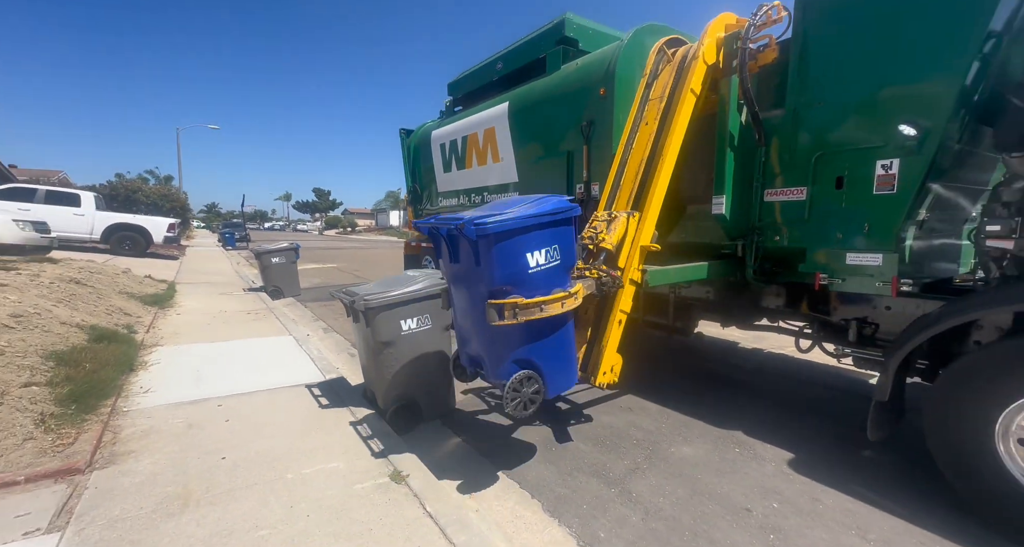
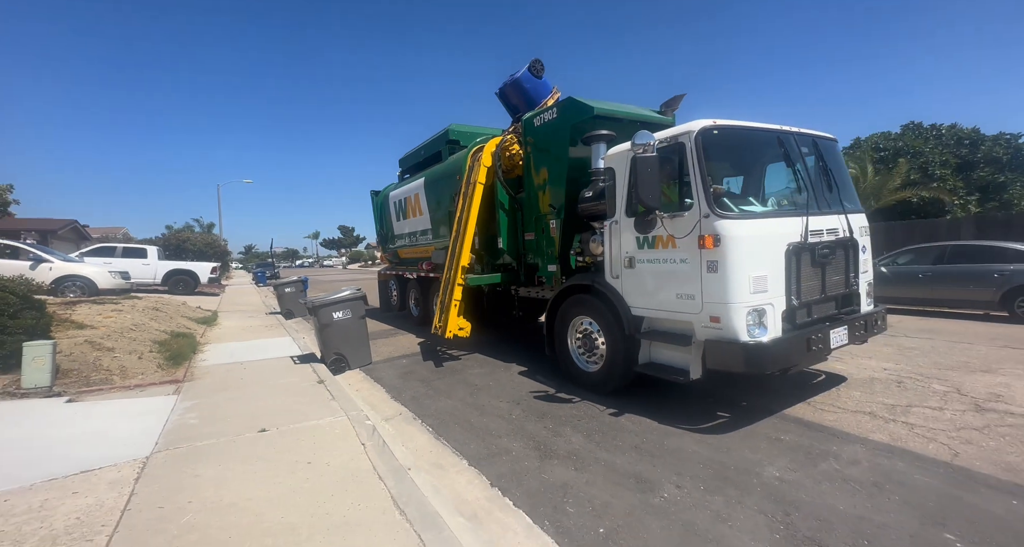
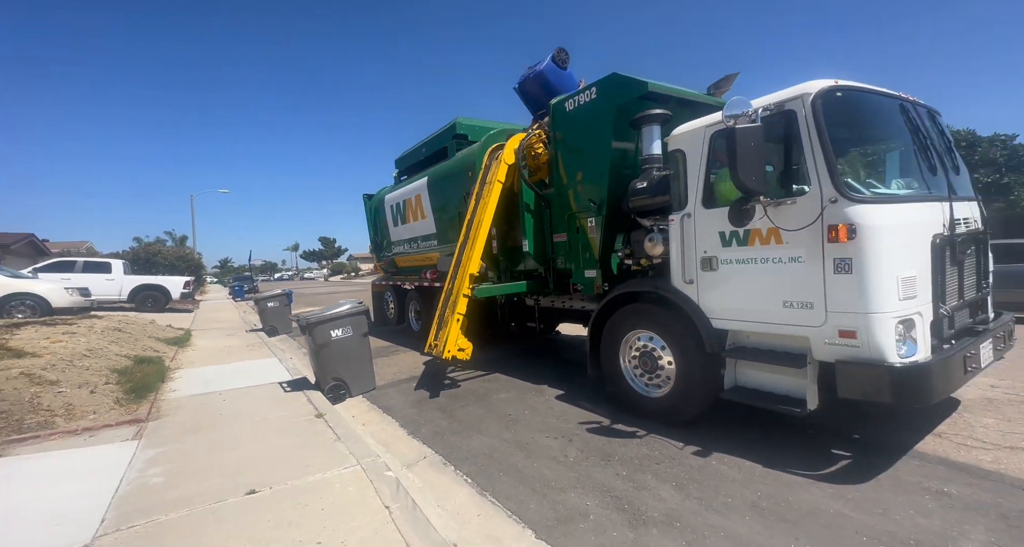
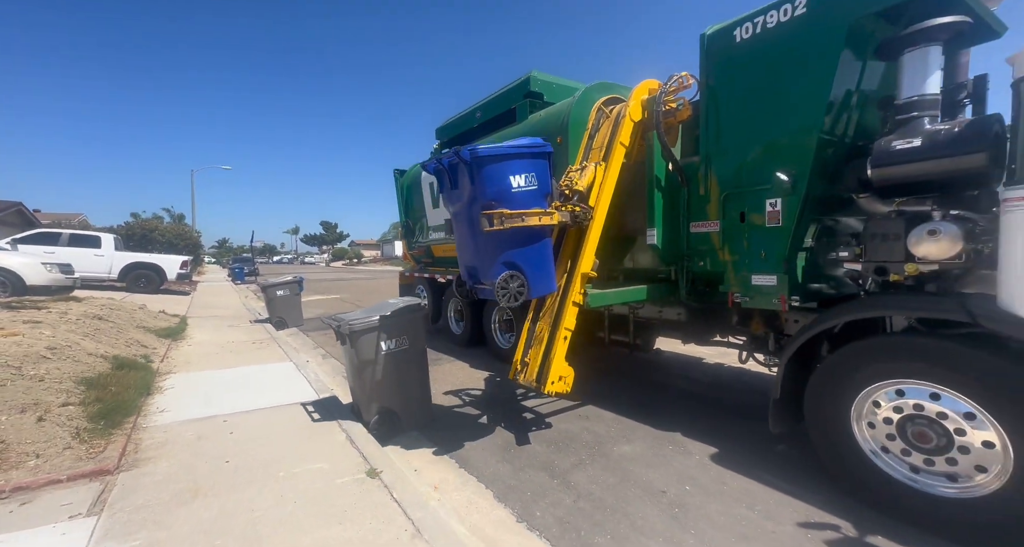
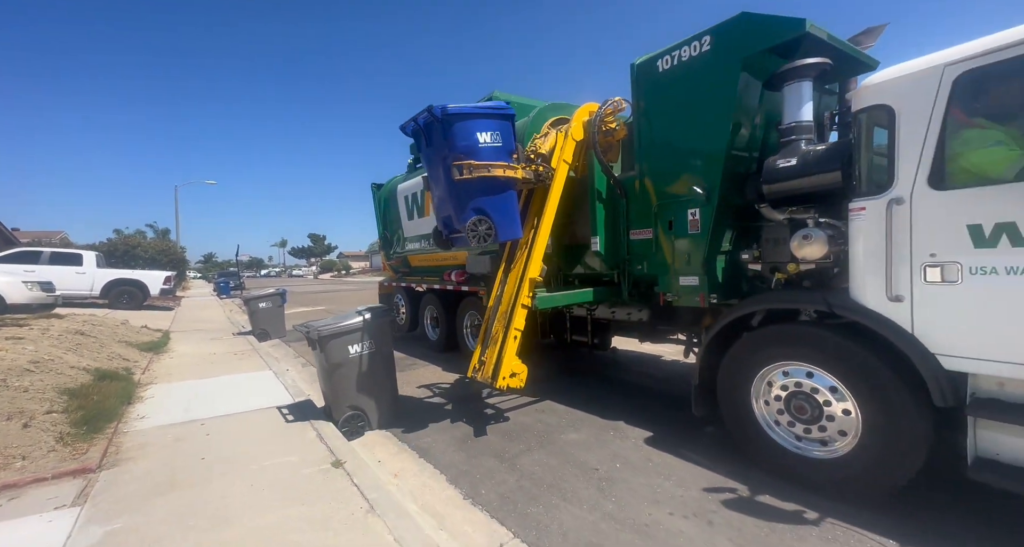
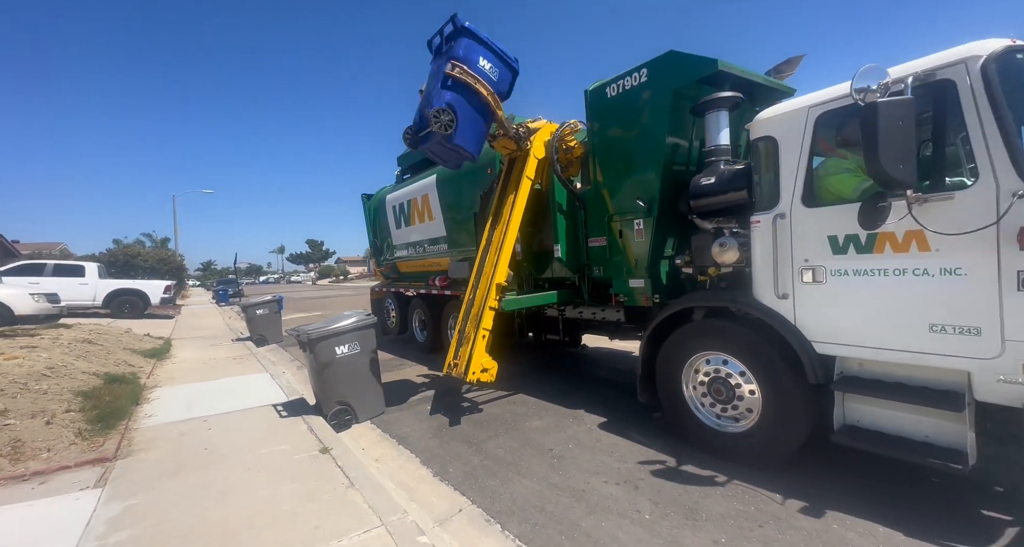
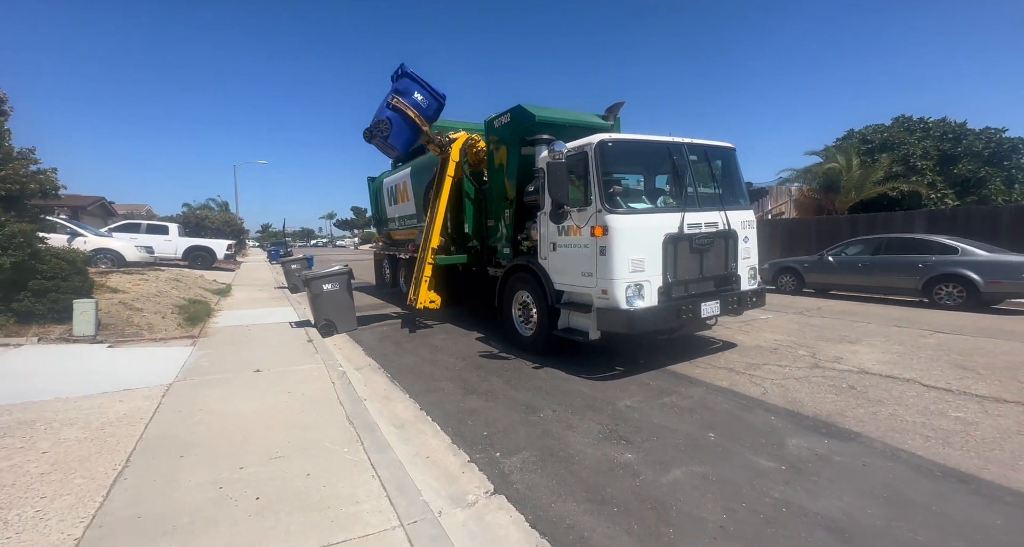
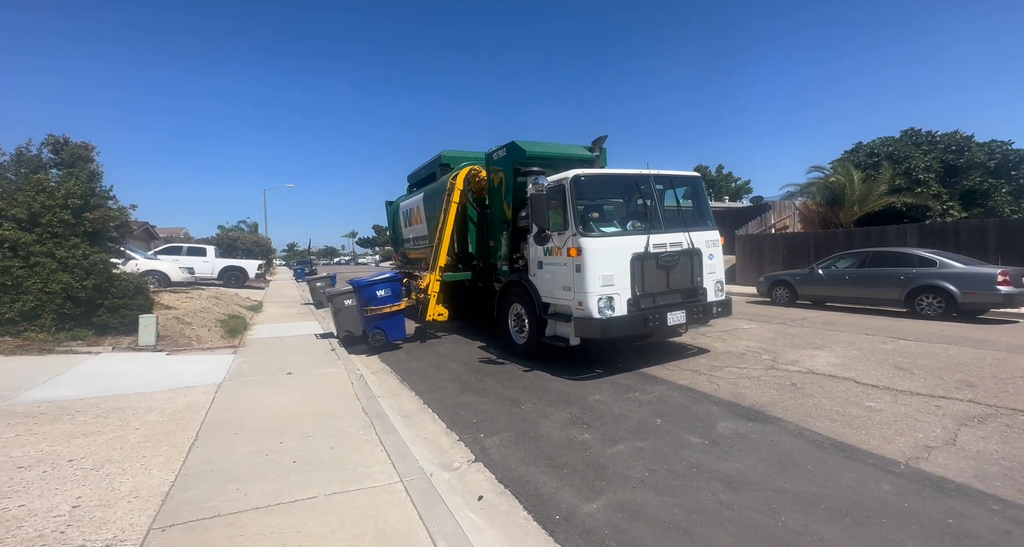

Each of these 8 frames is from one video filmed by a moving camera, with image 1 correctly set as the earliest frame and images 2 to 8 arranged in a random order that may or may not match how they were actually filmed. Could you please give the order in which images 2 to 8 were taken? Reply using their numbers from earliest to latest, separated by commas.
4, 5, 6, 3, 2, 7, 8
